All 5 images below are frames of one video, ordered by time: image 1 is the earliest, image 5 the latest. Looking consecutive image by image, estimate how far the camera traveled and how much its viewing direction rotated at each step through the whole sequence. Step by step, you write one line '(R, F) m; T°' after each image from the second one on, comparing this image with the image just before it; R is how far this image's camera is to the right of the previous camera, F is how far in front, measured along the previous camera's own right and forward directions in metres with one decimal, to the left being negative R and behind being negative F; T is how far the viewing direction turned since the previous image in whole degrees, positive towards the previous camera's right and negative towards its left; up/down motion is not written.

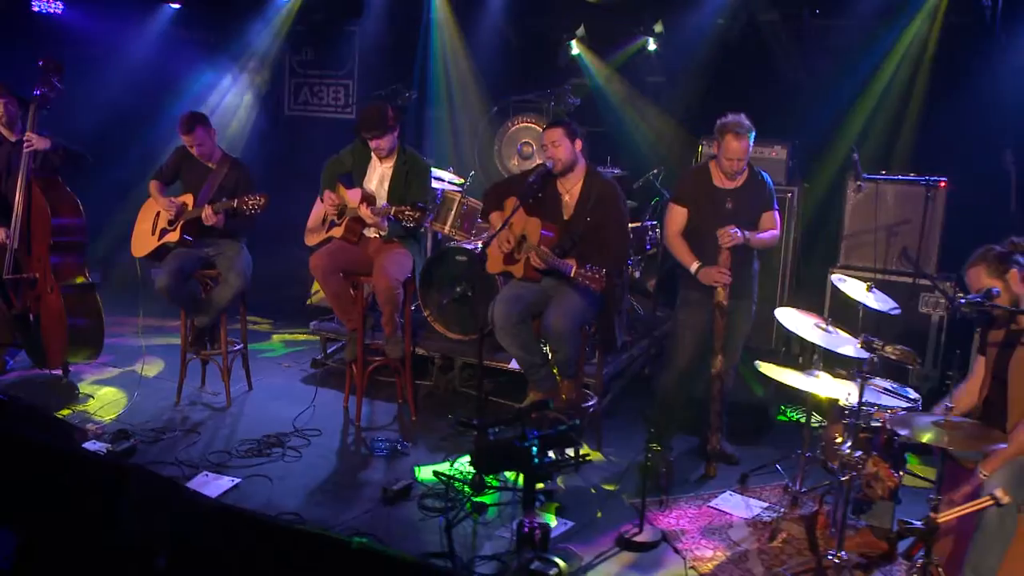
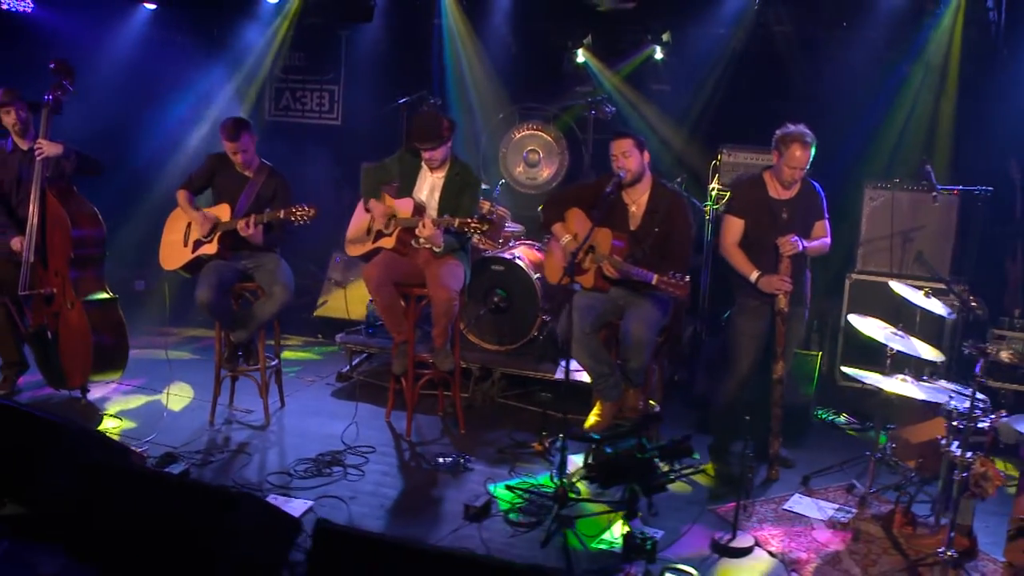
(-0.8, +0.1) m; +6°
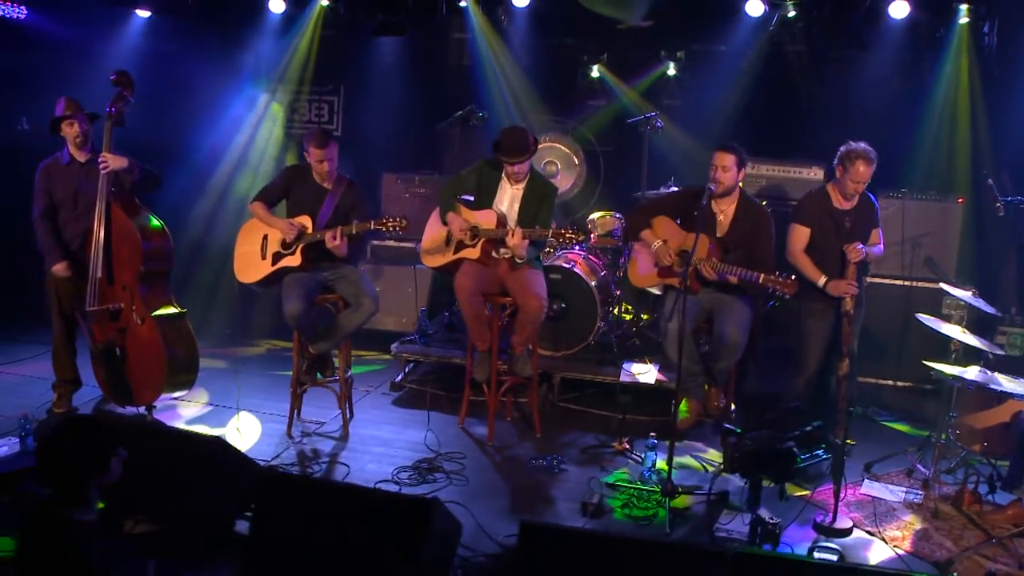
(-1.0, -0.1) m; +7°
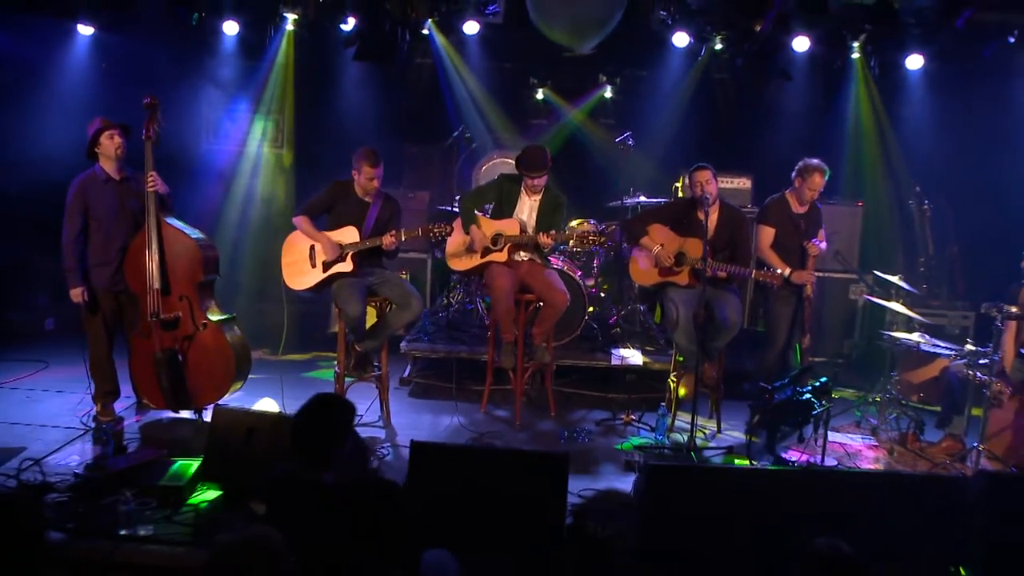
(-1.3, -0.6) m; +11°
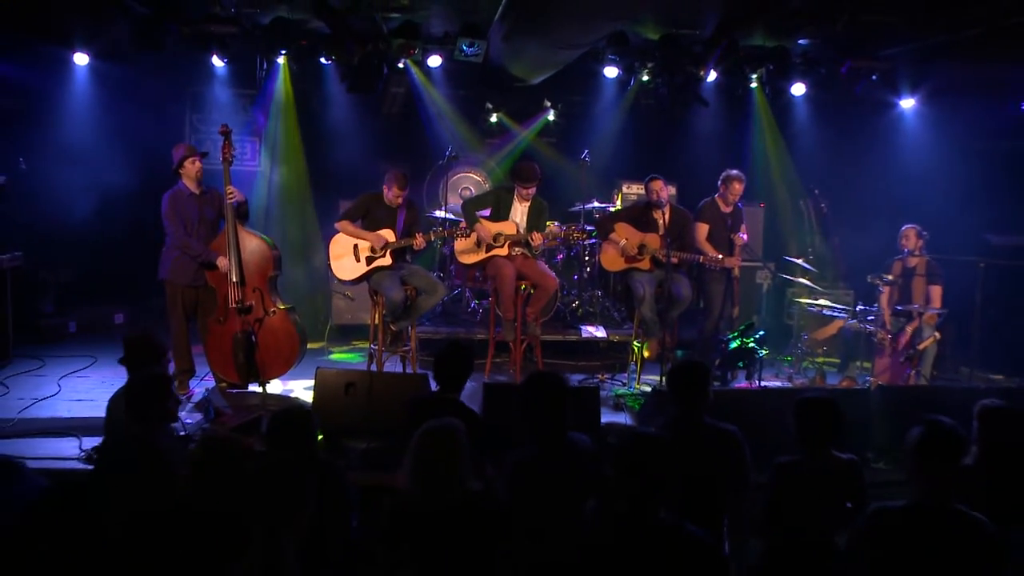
(-1.0, -1.4) m; +8°
